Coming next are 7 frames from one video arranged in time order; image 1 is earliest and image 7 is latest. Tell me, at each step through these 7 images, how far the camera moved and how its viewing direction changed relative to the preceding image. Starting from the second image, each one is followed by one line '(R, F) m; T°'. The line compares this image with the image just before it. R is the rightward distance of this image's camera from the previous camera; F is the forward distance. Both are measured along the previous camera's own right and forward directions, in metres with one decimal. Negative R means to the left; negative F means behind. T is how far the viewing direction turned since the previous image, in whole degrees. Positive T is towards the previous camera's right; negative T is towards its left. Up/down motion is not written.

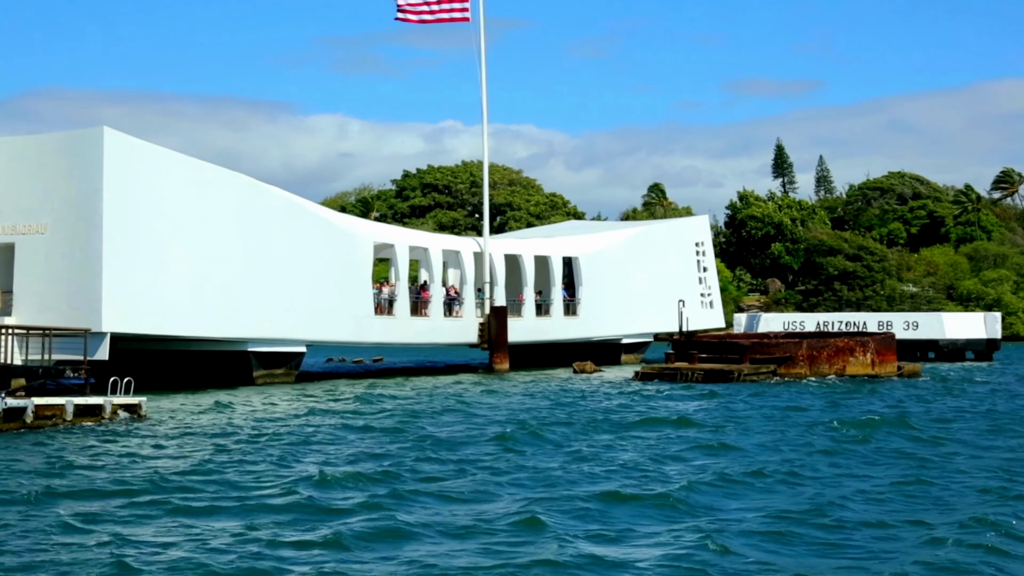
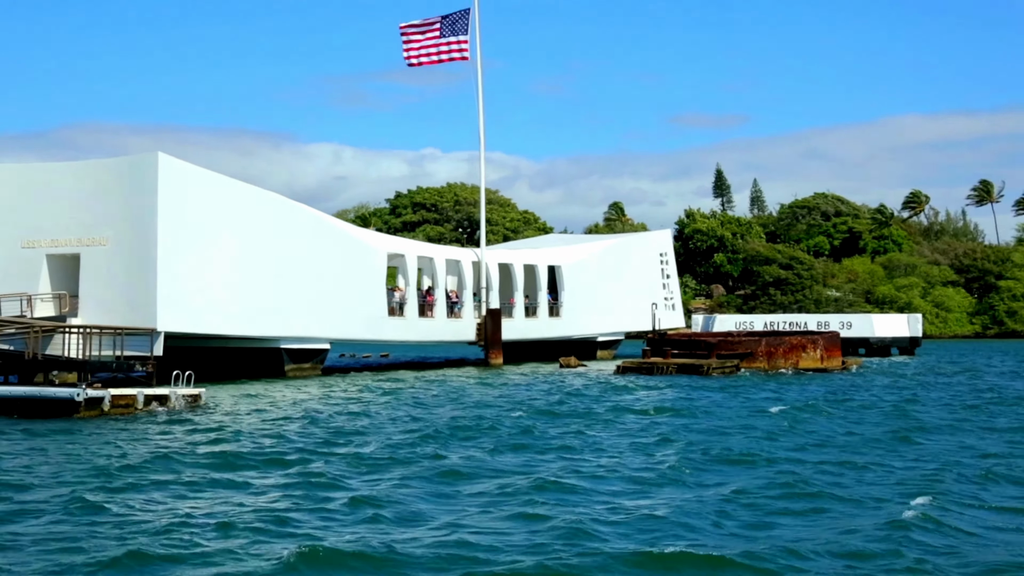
(-1.5, -2.8) m; +5°
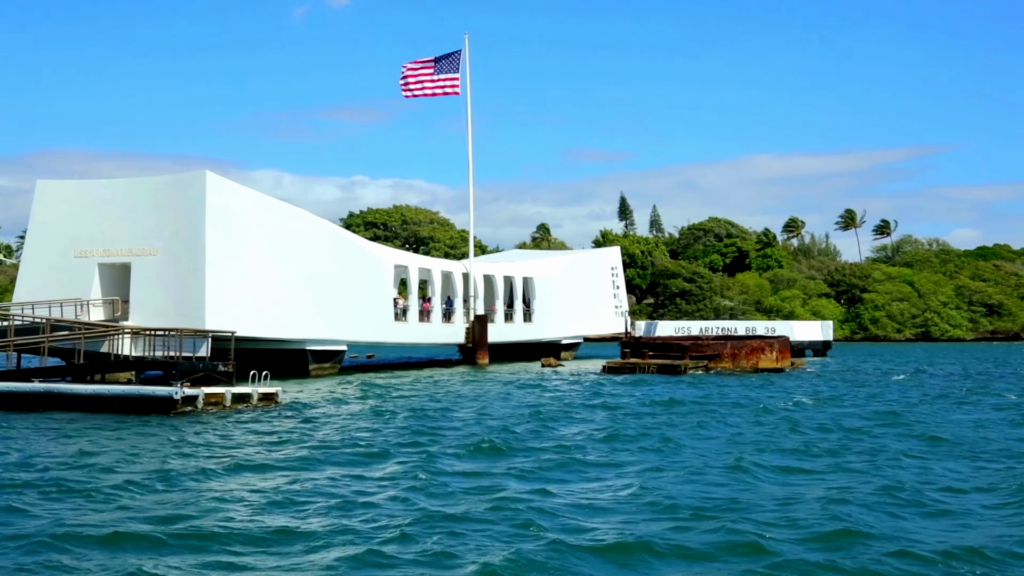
(-4.3, -2.6) m; +11°
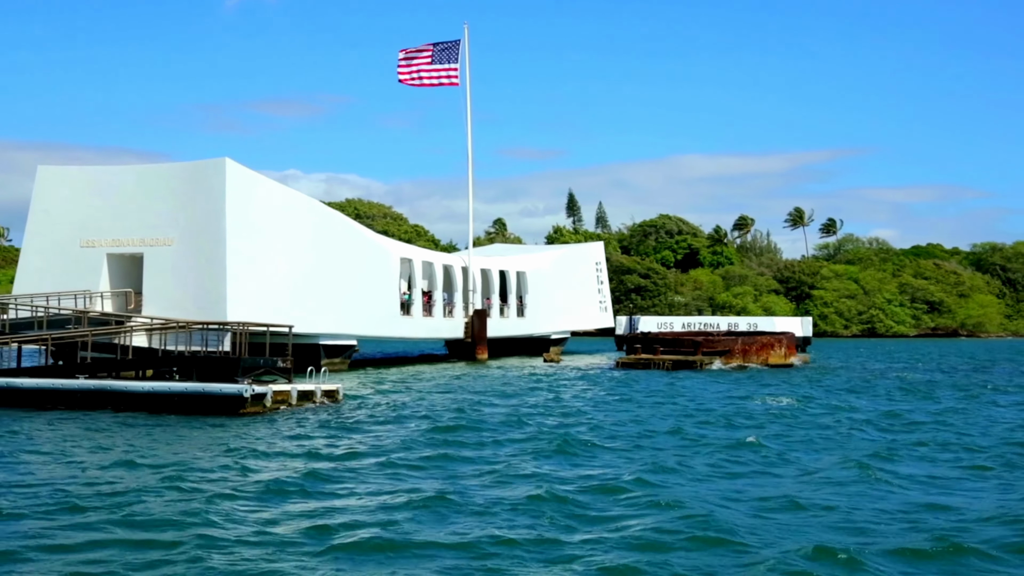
(-3.4, +0.3) m; +8°
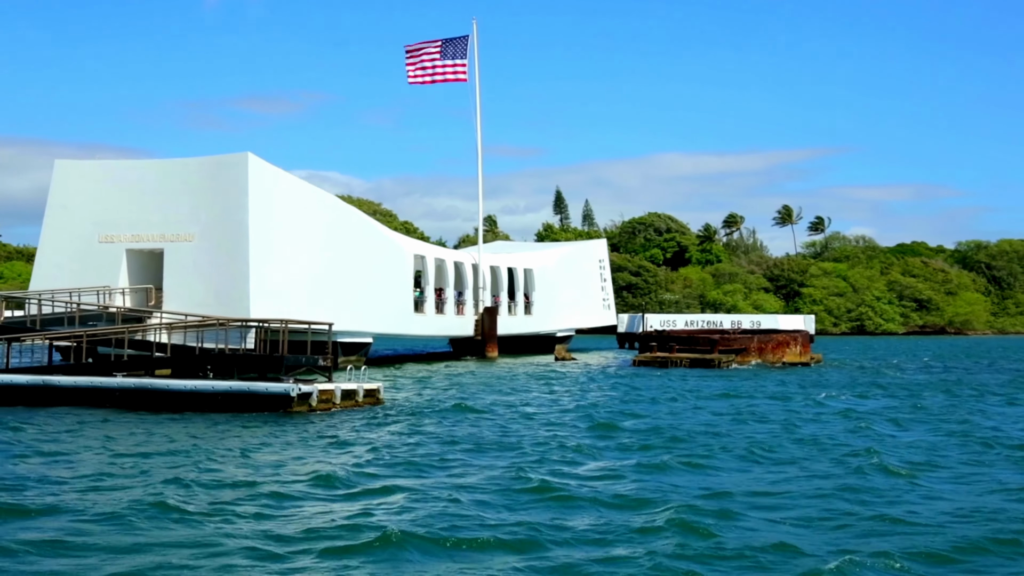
(-1.5, +0.1) m; +3°
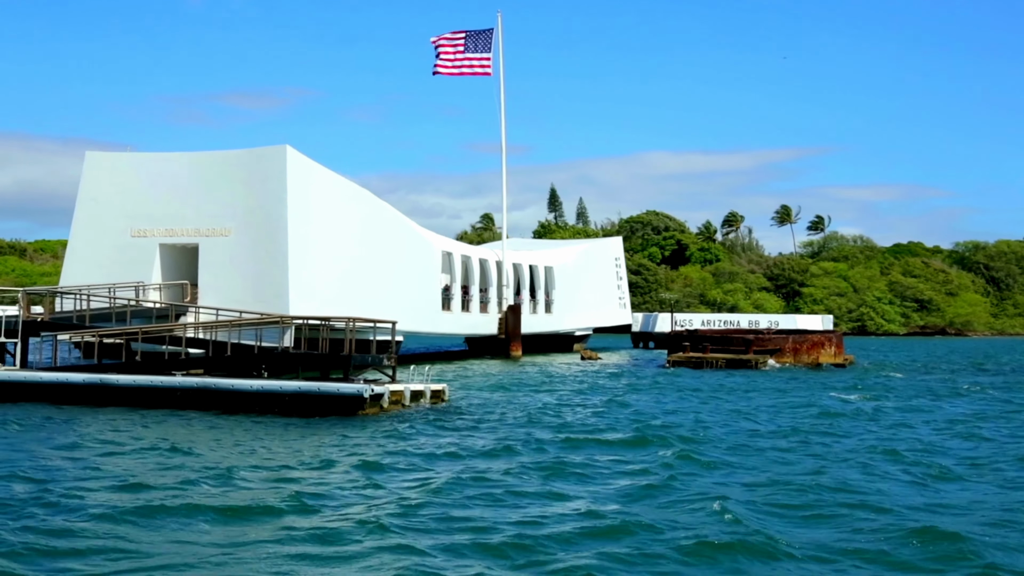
(-1.8, +0.5) m; +3°
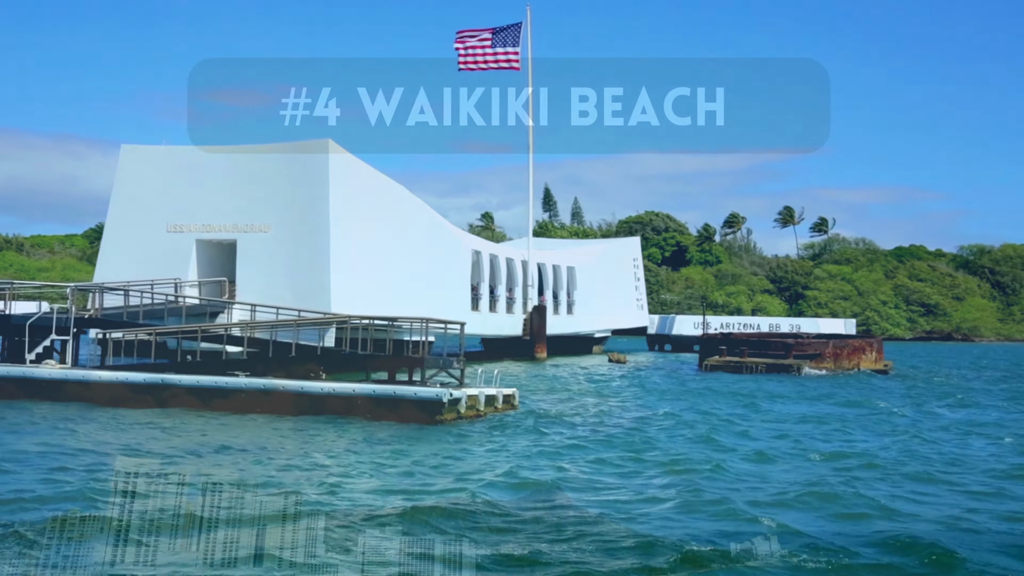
(-1.7, +0.6) m; +3°
